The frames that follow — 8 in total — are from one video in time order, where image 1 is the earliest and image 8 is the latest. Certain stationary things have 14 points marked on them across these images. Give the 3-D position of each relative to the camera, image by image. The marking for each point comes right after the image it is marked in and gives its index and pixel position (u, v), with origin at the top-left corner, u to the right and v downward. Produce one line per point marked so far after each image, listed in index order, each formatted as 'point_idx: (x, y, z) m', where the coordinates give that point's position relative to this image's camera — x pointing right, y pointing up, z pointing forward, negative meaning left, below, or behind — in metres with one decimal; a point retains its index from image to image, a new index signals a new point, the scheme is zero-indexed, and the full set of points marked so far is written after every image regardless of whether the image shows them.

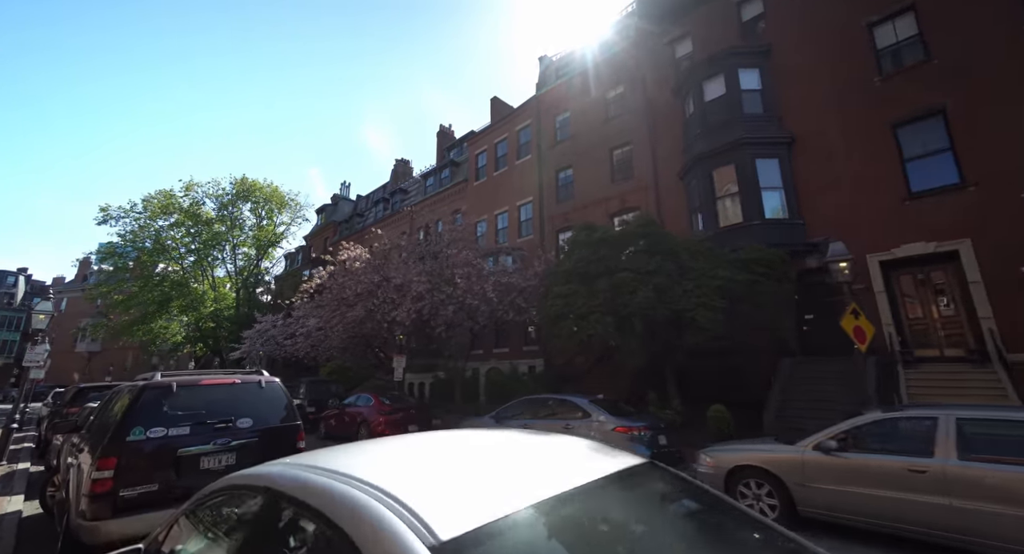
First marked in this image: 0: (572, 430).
0: (+1.0, -2.6, +7.4) m
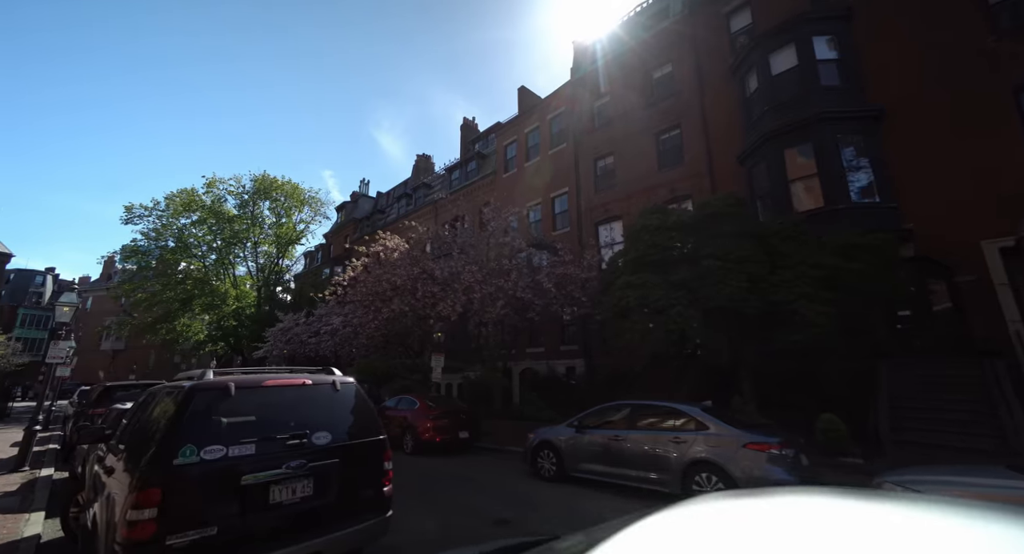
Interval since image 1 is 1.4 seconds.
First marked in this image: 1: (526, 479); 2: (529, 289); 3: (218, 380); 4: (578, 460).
0: (+2.4, -2.3, +6.1) m
1: (+0.2, -3.7, +8.2) m
2: (+0.6, -0.3, +13.7) m
3: (-2.3, -0.8, +3.5) m
4: (+1.1, -3.1, +7.4) m
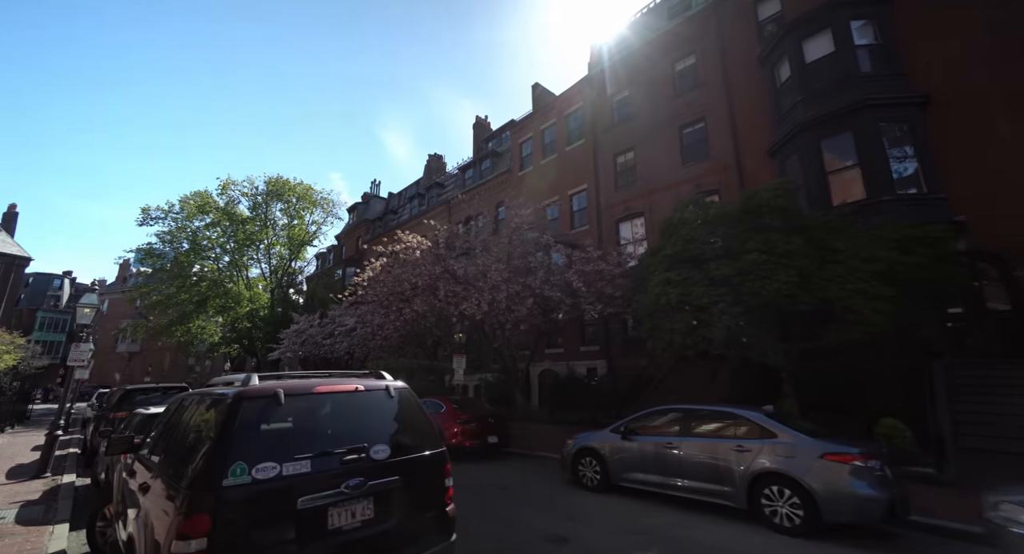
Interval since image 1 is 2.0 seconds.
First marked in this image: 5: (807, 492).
0: (+3.0, -2.2, +5.6) m
1: (+0.9, -3.7, +7.8) m
2: (+1.3, -0.3, +13.3) m
3: (-1.7, -0.8, +3.1) m
4: (+1.8, -3.0, +7.0) m
5: (+3.3, -2.4, +5.0) m
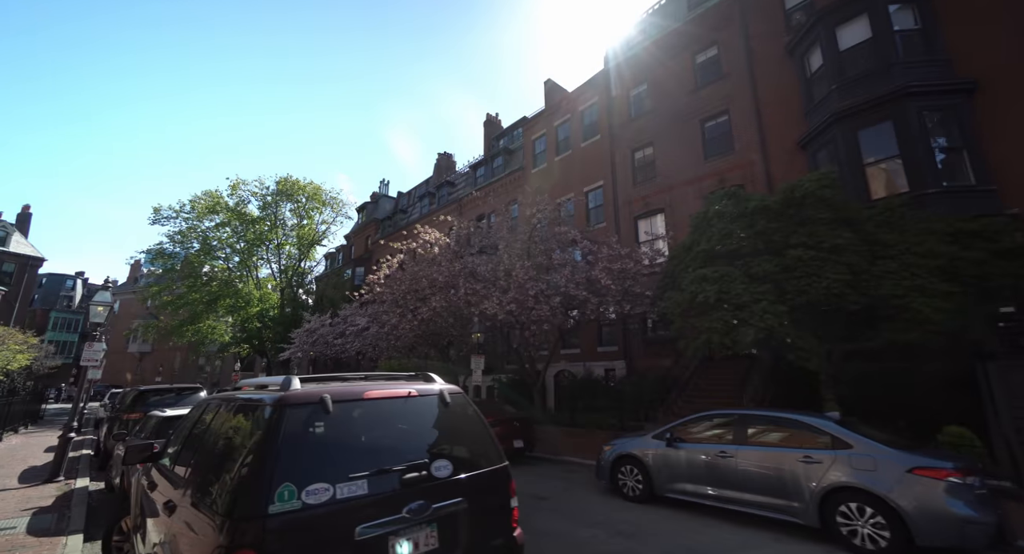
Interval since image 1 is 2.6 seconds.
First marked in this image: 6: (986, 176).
0: (+3.5, -2.1, +5.1) m
1: (+1.5, -3.6, +7.3) m
2: (+2.0, -0.2, +12.8) m
3: (-1.2, -0.7, +2.6) m
4: (+2.3, -2.9, +6.5) m
5: (+3.8, -2.3, +4.5) m
6: (+11.8, +2.5, +11.2) m
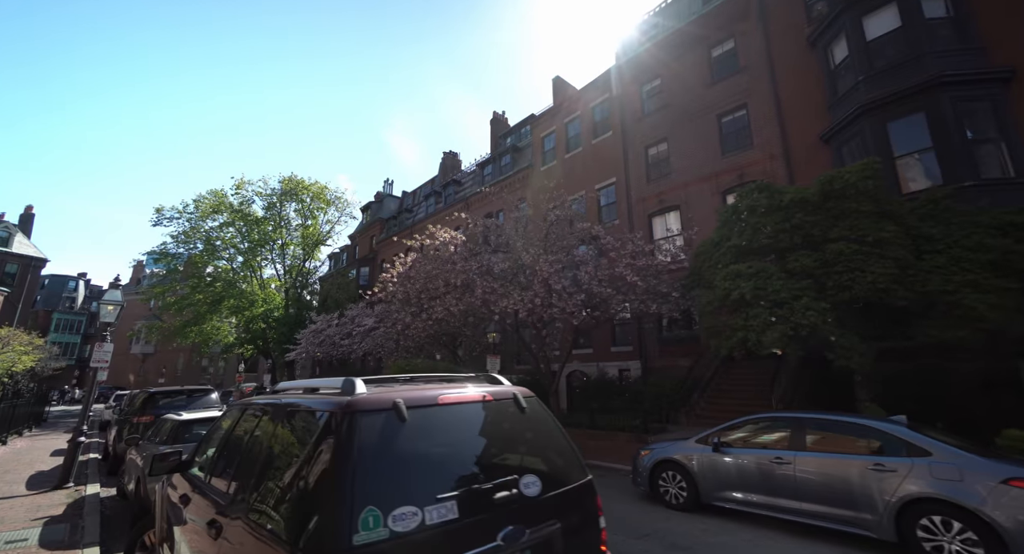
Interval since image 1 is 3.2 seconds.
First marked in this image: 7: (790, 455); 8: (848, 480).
0: (+4.1, -2.1, +4.8) m
1: (+2.0, -3.5, +6.9) m
2: (+2.5, -0.1, +12.4) m
3: (-0.7, -0.6, +2.3) m
4: (+2.8, -2.8, +6.1) m
5: (+4.4, -2.3, +4.1) m
6: (+12.4, +2.6, +10.9) m
7: (+3.5, -2.2, +5.6) m
8: (+3.8, -2.3, +5.0) m
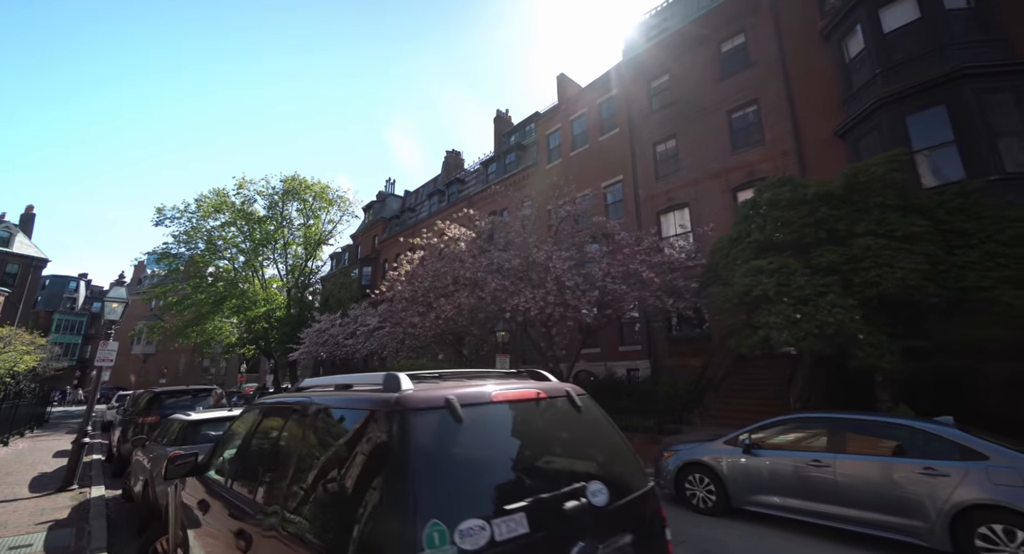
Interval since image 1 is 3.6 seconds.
0: (+4.4, -2.0, +4.5) m
1: (+2.4, -3.4, +6.7) m
2: (+2.8, -0.1, +12.2) m
3: (-0.4, -0.5, +2.0) m
4: (+3.2, -2.8, +5.9) m
5: (+4.7, -2.2, +3.9) m
6: (+12.7, +2.7, +10.6) m
7: (+3.8, -2.1, +5.4) m
8: (+4.1, -2.2, +4.8) m
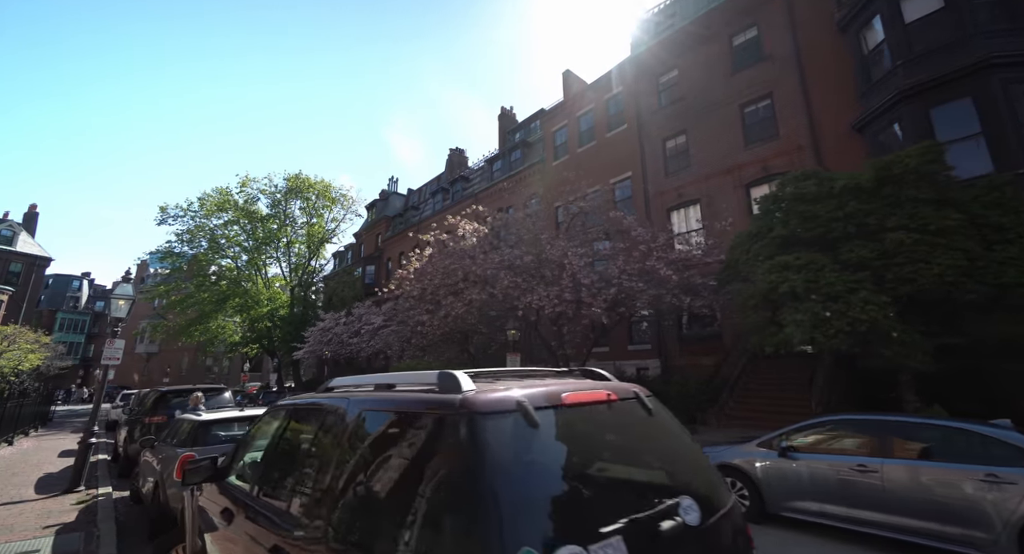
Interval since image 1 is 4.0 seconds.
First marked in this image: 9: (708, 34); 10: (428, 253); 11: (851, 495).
0: (+4.7, -1.9, +4.3) m
1: (+2.7, -3.3, +6.4) m
2: (+3.2, 0.0, +11.9) m
3: (0.0, -0.5, +1.8) m
4: (+3.5, -2.7, +5.6) m
5: (+5.0, -2.1, +3.6) m
6: (+13.0, +2.8, +10.3) m
7: (+4.1, -2.0, +5.1) m
8: (+4.4, -2.1, +4.5) m
9: (+8.8, +10.7, +19.9) m
10: (-3.0, +0.9, +16.3) m
11: (+3.9, -2.4, +5.2) m
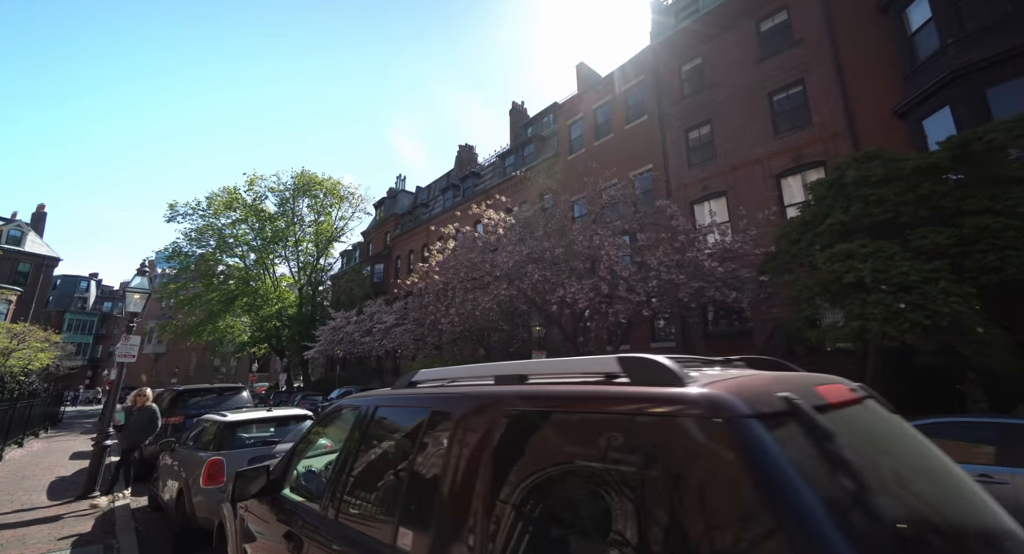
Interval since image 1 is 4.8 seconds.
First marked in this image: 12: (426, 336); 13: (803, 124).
0: (+5.4, -1.7, +3.6) m
1: (+3.4, -3.2, +5.8) m
2: (+3.9, +0.2, +11.3) m
3: (+0.6, -0.3, +1.2) m
4: (+4.2, -2.5, +5.0) m
5: (+5.7, -1.9, +3.0) m
6: (+13.8, +3.0, +9.6) m
7: (+4.8, -1.8, +4.5) m
8: (+5.1, -1.9, +3.9) m
9: (+9.5, +11.0, +19.2) m
10: (-2.2, +1.1, +15.7) m
11: (+4.6, -2.2, +4.6) m
12: (-3.7, -2.5, +19.6) m
13: (+10.6, +5.6, +16.4) m
